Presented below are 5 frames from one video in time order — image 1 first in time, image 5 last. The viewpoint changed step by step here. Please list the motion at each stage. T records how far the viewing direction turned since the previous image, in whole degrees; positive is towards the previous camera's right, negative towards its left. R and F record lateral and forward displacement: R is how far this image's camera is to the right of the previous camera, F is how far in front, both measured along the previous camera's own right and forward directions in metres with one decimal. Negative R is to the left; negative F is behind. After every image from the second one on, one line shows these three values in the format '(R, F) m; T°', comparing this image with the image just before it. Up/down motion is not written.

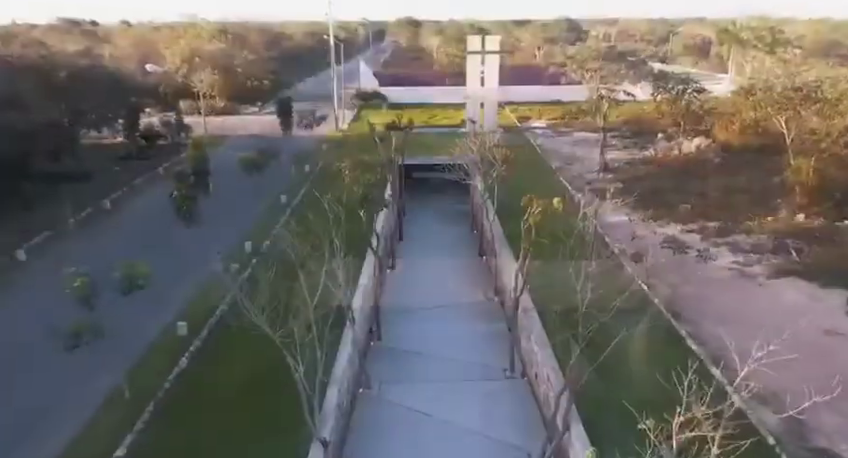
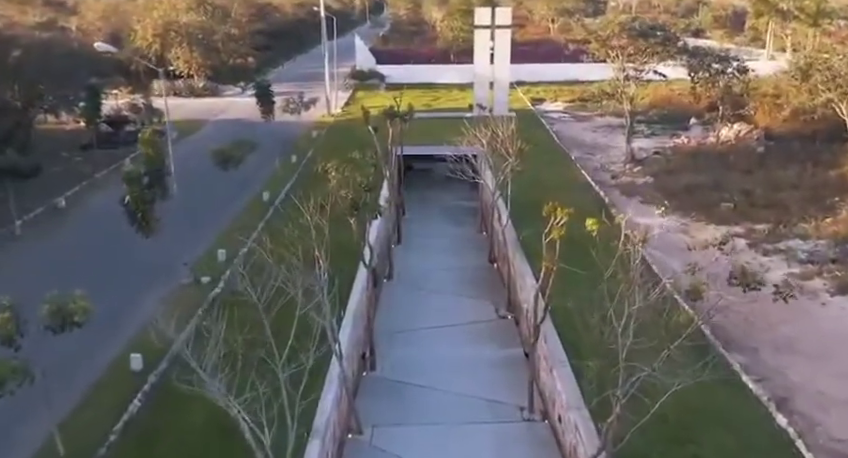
(0.0, +2.4) m; 0°
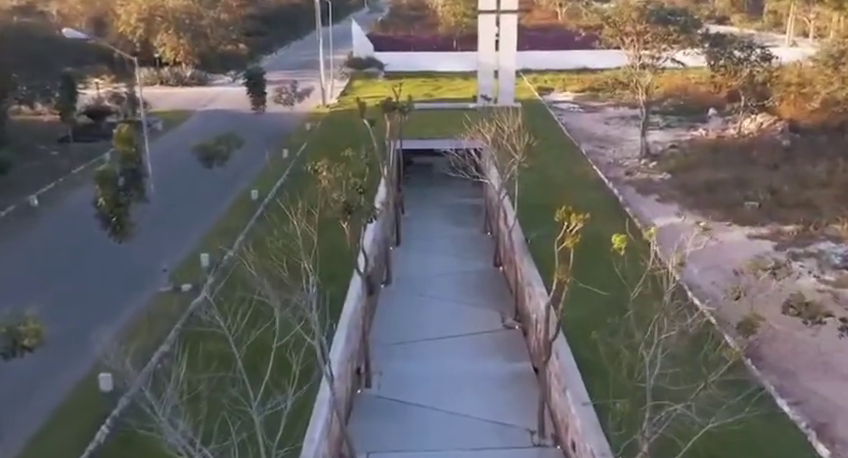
(0.0, +1.1) m; 0°
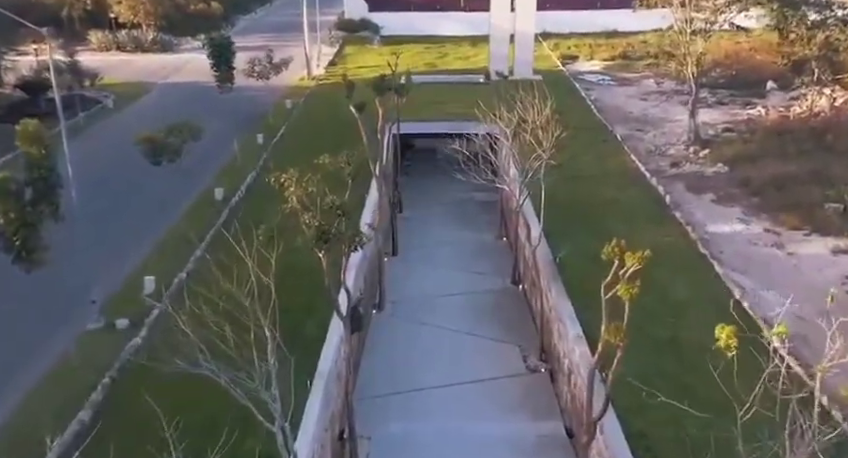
(+0.1, +2.8) m; 0°
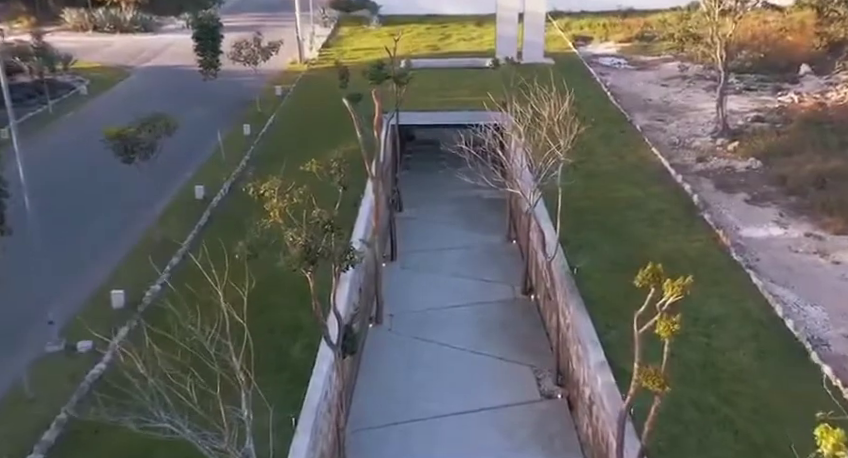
(0.0, +1.2) m; 0°
